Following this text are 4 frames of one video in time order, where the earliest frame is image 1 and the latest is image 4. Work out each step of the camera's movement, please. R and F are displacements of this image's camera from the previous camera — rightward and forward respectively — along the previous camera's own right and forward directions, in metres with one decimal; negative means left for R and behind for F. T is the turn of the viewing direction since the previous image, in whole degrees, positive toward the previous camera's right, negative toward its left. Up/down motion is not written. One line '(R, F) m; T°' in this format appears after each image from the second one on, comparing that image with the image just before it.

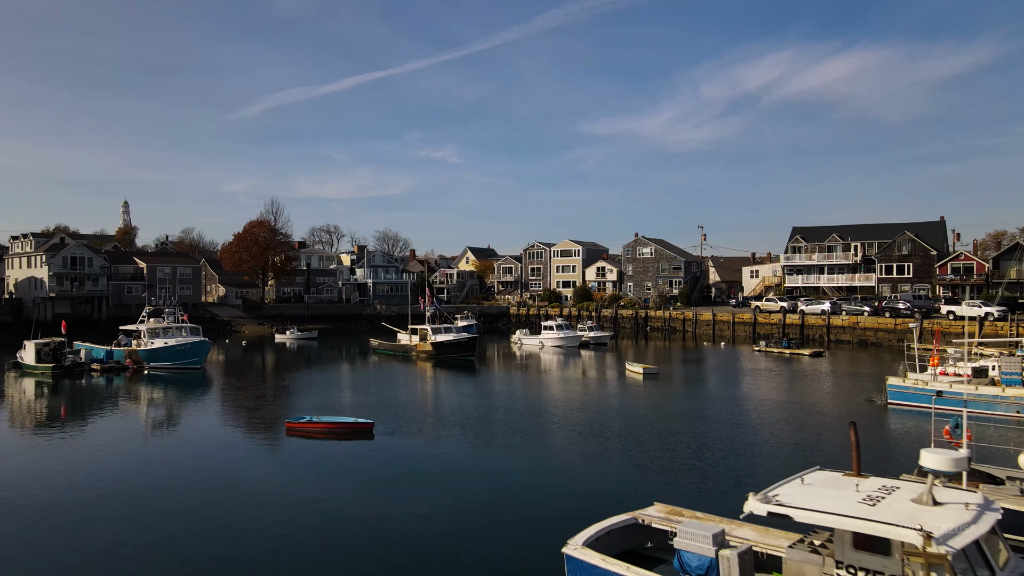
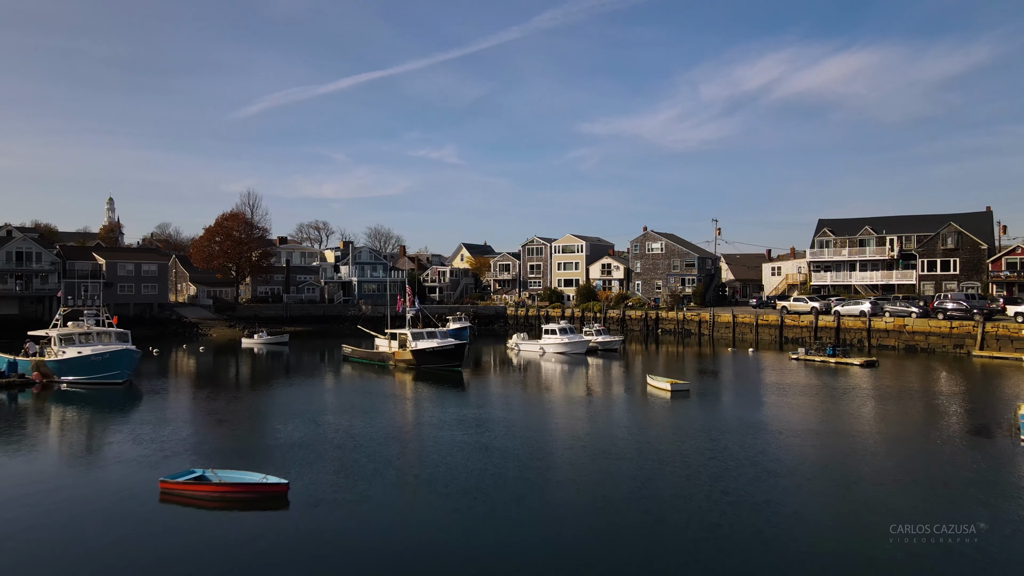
(+0.2, +6.0) m; 0°
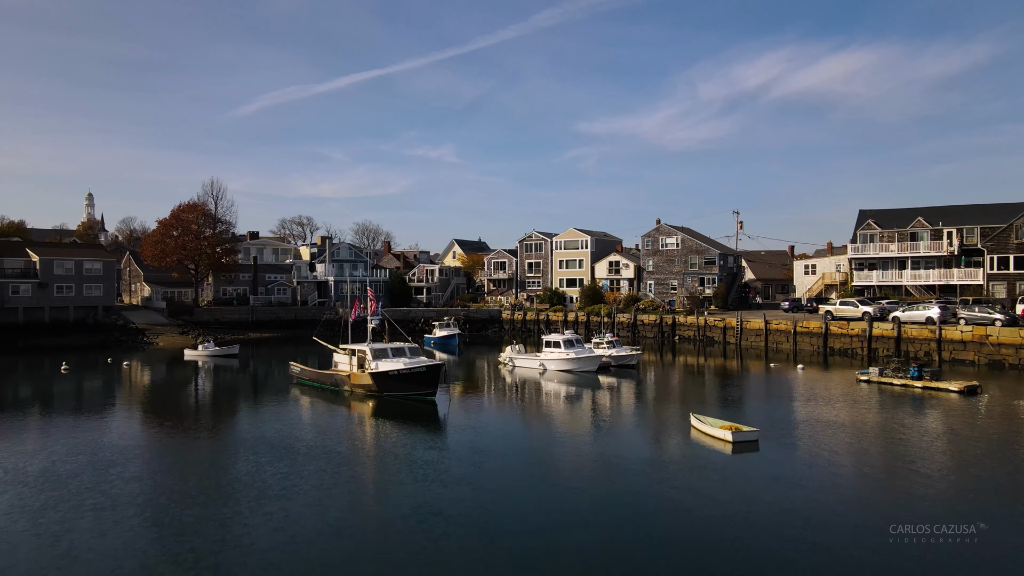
(+0.2, +7.5) m; 0°
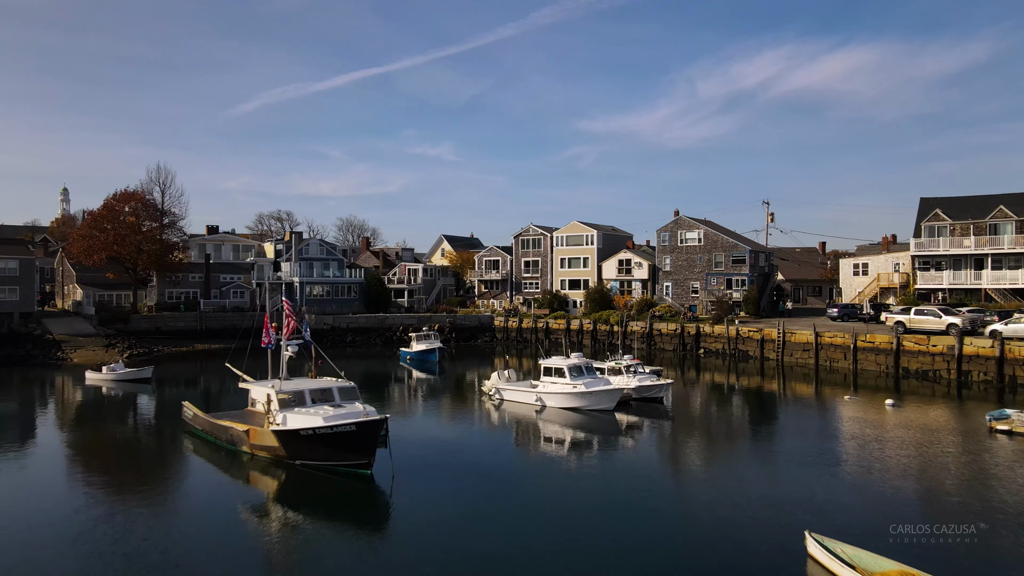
(+0.4, +8.4) m; 0°
